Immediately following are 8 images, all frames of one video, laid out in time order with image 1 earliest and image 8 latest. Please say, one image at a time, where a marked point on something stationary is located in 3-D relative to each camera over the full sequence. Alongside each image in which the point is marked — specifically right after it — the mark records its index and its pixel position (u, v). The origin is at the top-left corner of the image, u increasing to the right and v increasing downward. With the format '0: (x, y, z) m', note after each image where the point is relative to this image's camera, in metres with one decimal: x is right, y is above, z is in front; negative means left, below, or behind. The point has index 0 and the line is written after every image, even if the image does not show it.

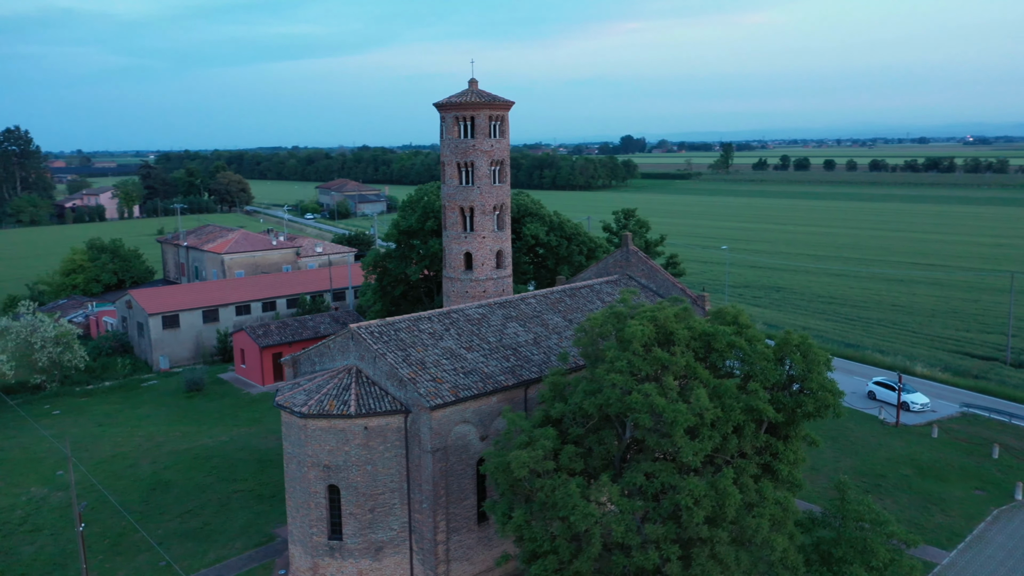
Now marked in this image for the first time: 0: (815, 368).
0: (+6.6, -1.7, +15.8) m
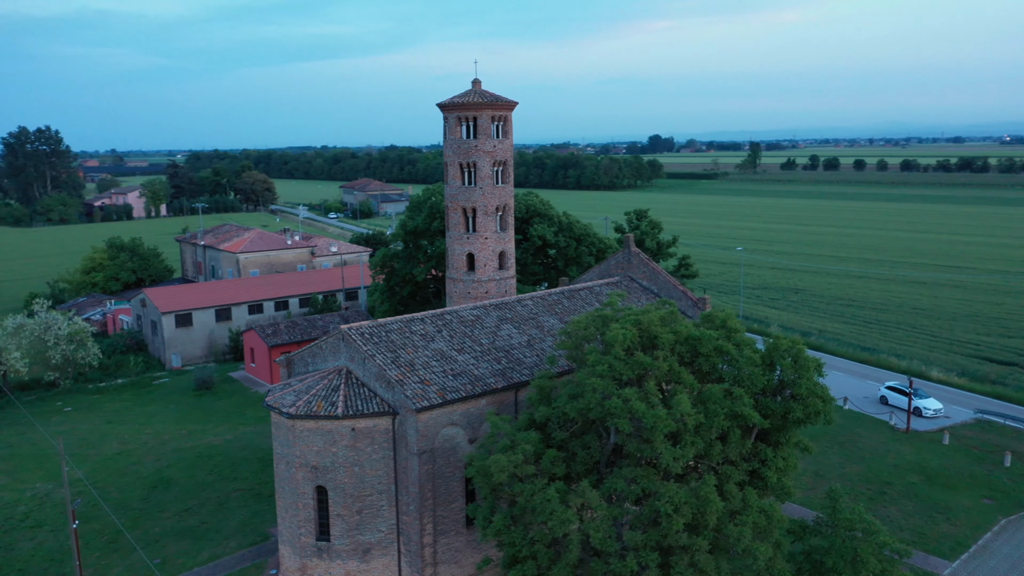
0: (+6.2, -1.8, +15.4) m
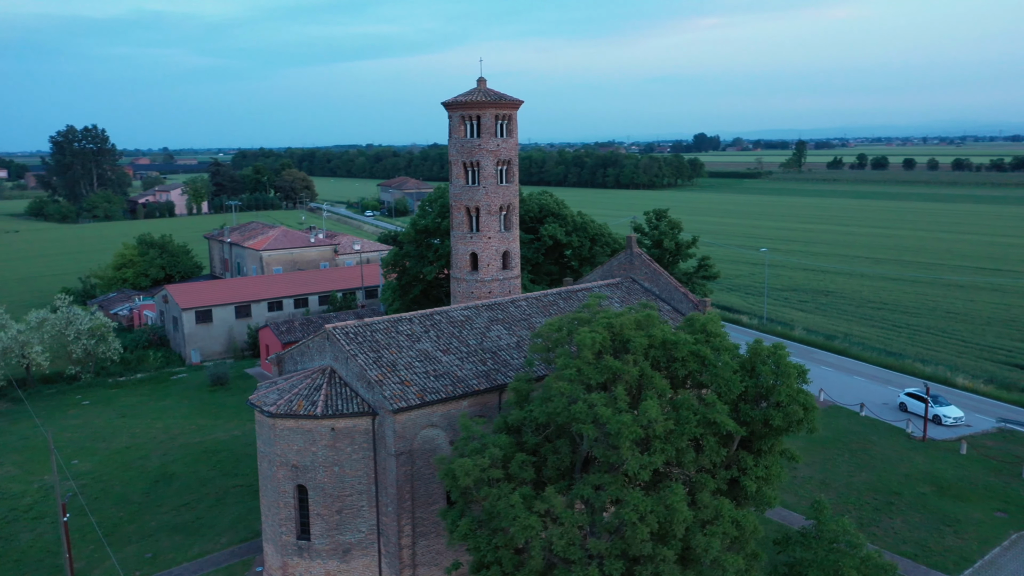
0: (+5.6, -1.9, +14.9) m
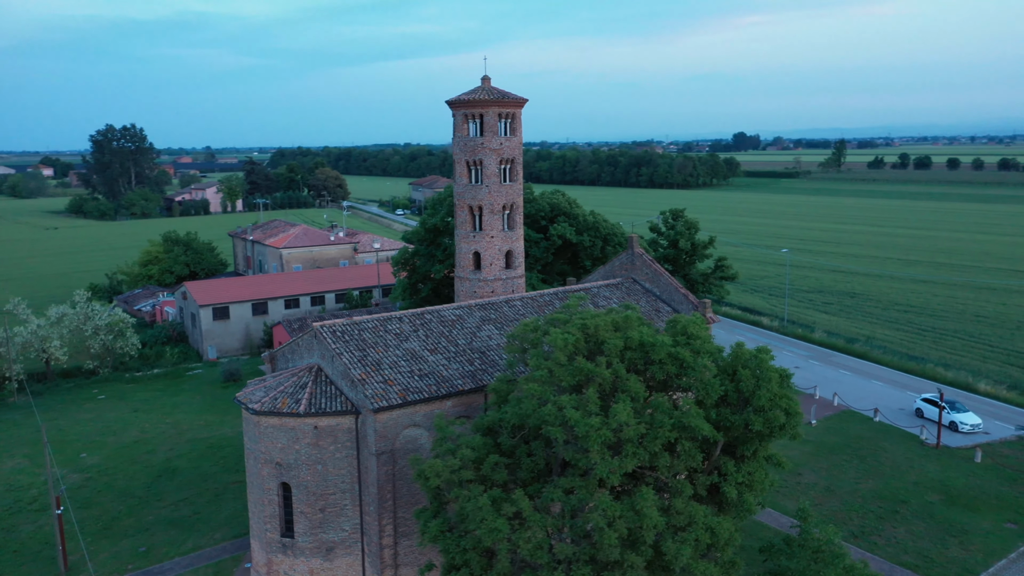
0: (+5.1, -1.9, +14.5) m
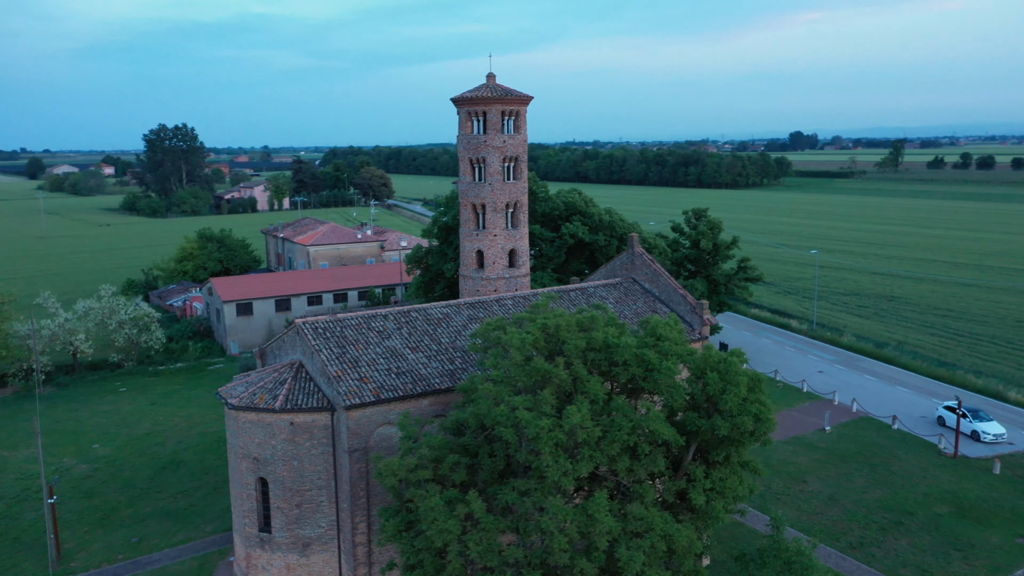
0: (+4.3, -1.9, +14.0) m
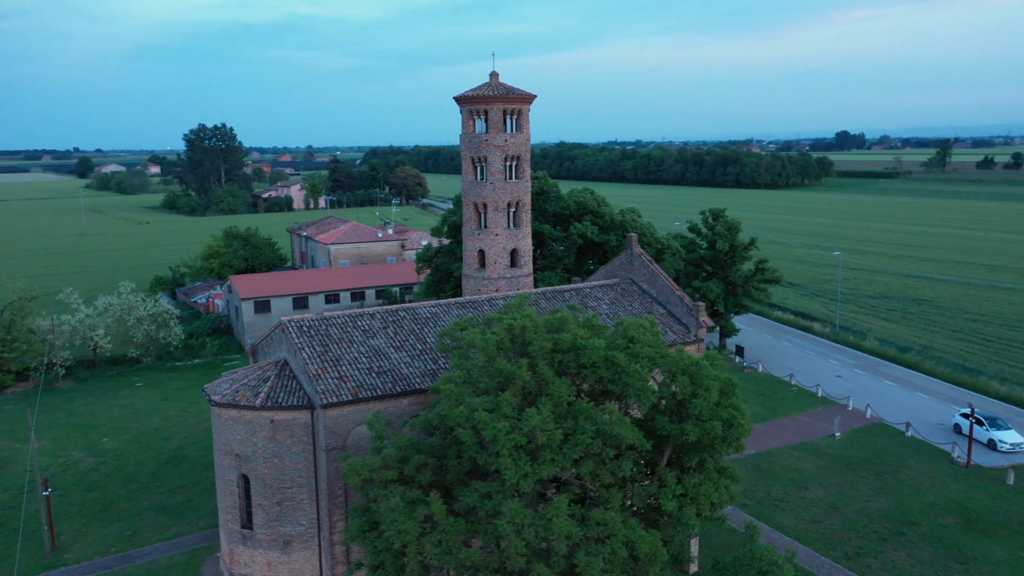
0: (+3.7, -2.0, +13.7) m
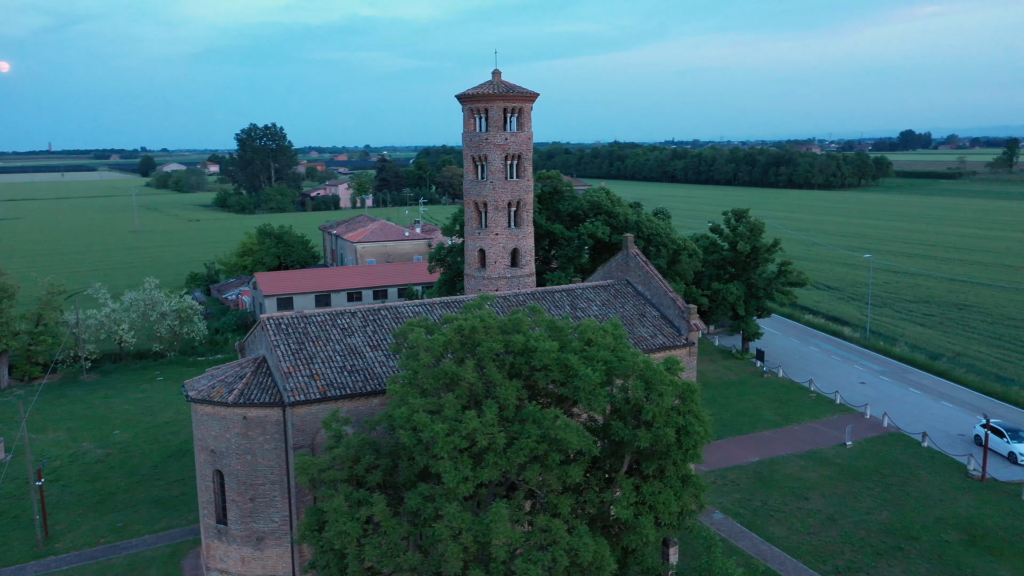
0: (+2.7, -2.0, +13.3) m
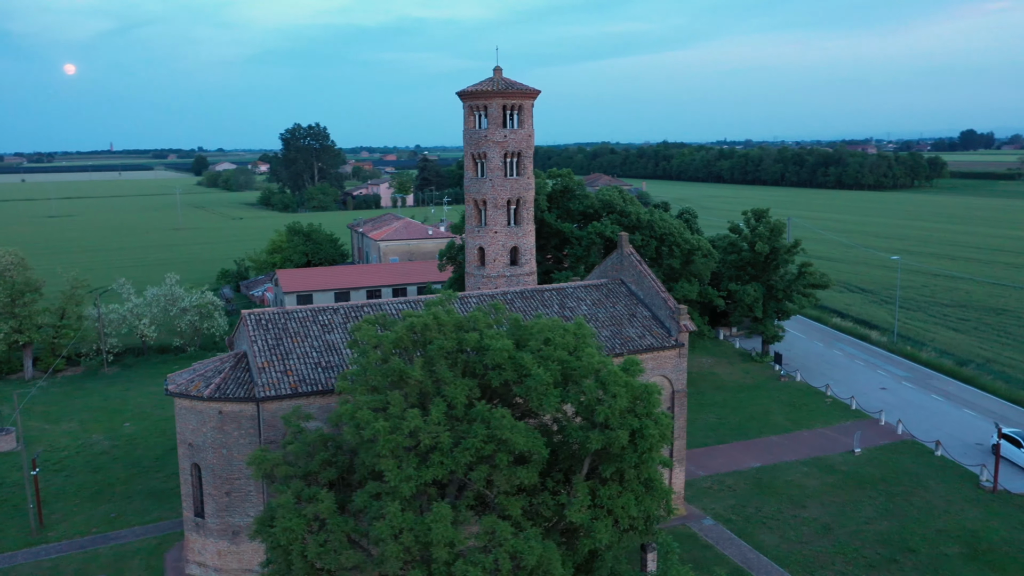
0: (+1.8, -2.0, +12.9) m
